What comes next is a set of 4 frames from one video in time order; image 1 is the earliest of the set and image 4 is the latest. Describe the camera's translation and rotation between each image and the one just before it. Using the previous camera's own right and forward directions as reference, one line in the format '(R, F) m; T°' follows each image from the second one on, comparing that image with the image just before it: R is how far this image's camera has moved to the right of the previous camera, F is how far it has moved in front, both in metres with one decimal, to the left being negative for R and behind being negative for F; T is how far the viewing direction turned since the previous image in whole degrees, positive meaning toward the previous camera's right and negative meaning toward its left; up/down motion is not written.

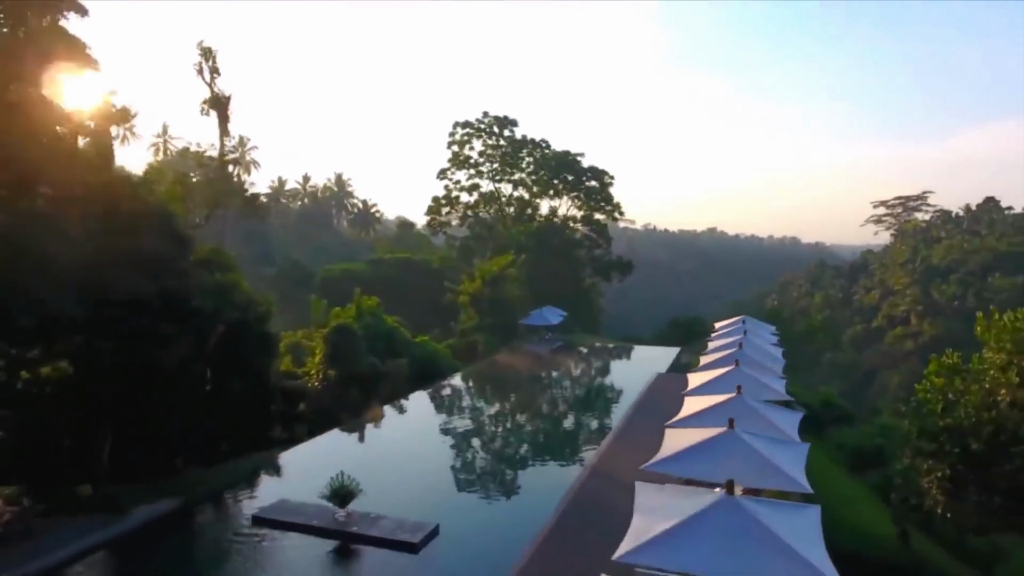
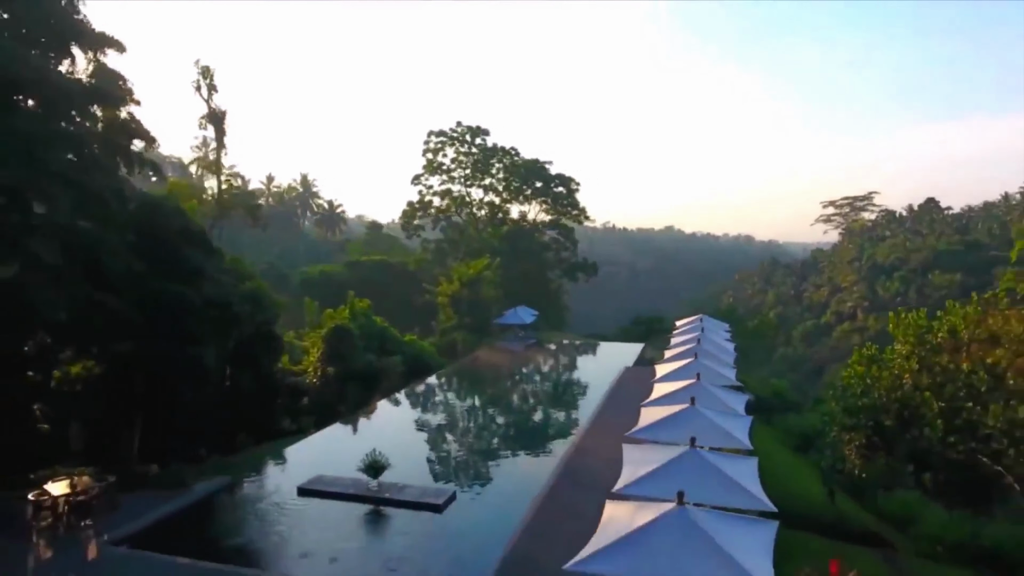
(-0.5, -1.6) m; +3°
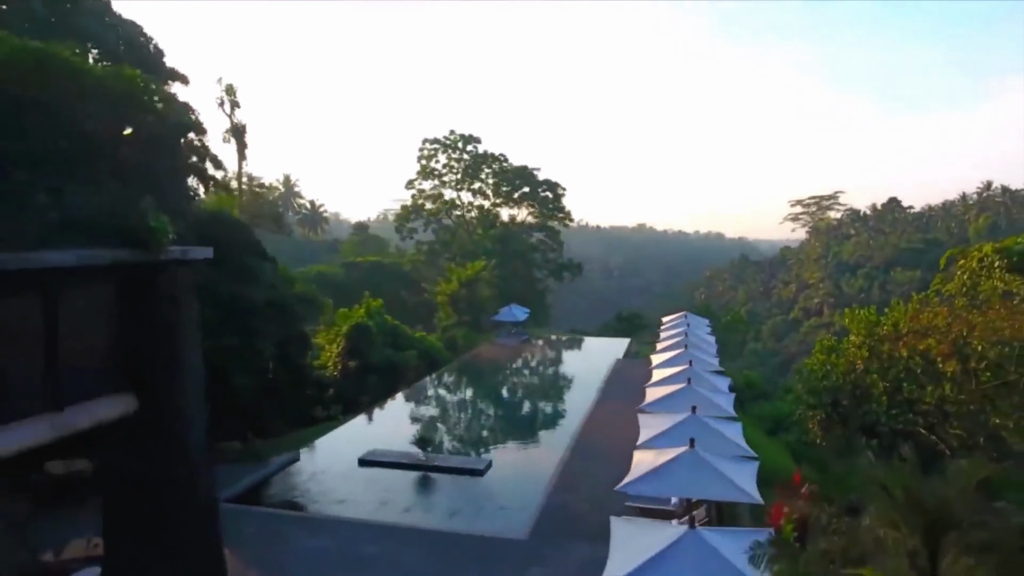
(-0.7, -1.8) m; +2°
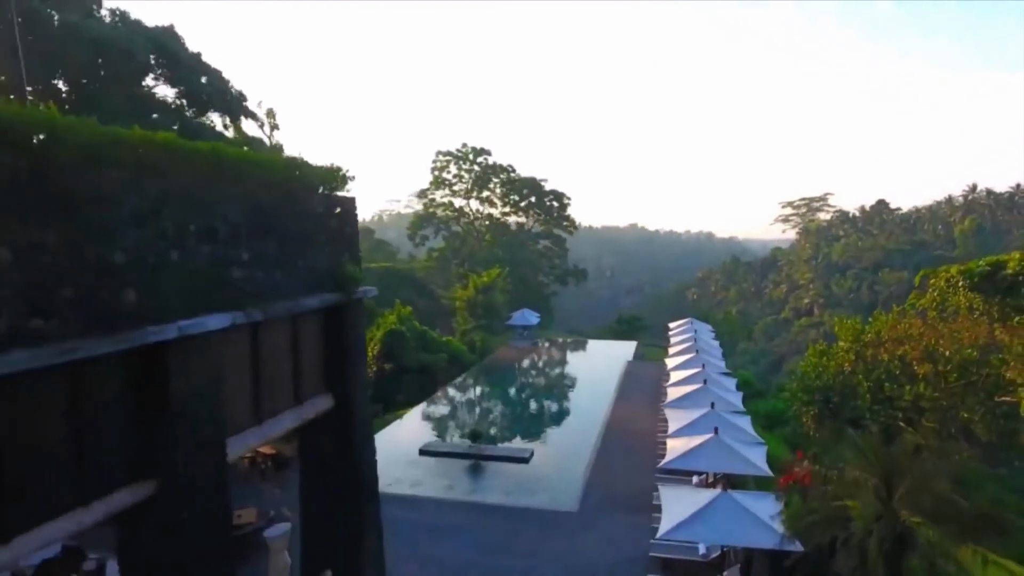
(-0.8, -1.7) m; +1°
